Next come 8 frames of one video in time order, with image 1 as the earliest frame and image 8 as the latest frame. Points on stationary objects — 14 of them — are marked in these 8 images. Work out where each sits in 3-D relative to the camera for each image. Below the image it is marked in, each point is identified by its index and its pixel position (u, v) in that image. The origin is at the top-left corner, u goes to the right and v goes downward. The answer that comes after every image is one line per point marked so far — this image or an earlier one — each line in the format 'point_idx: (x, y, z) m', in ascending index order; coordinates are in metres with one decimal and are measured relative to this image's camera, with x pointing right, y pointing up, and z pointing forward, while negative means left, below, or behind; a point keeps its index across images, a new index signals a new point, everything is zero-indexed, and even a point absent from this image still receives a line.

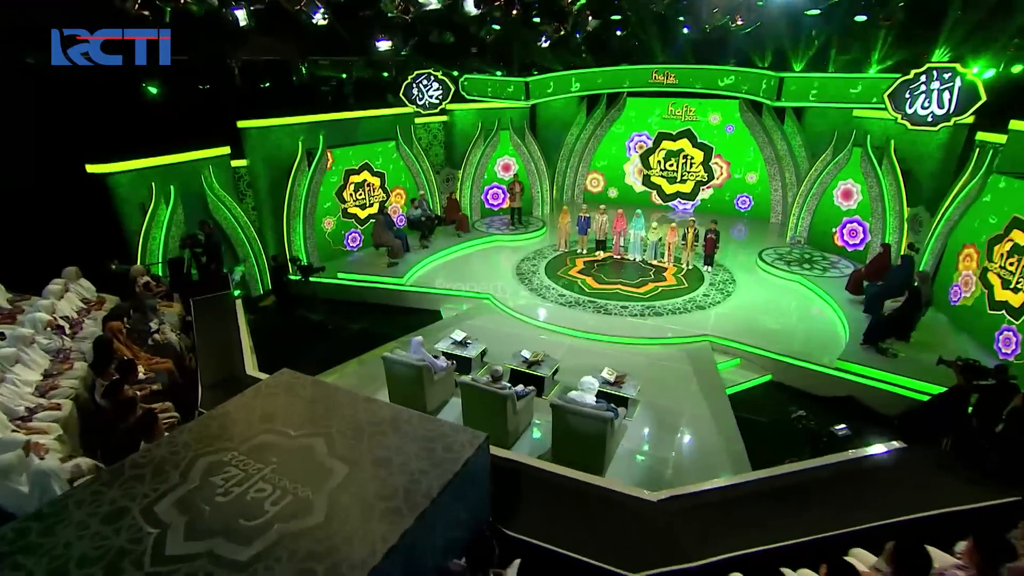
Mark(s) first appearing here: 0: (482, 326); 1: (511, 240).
0: (-0.4, -0.6, +8.1) m
1: (0.0, +1.1, +12.3) m
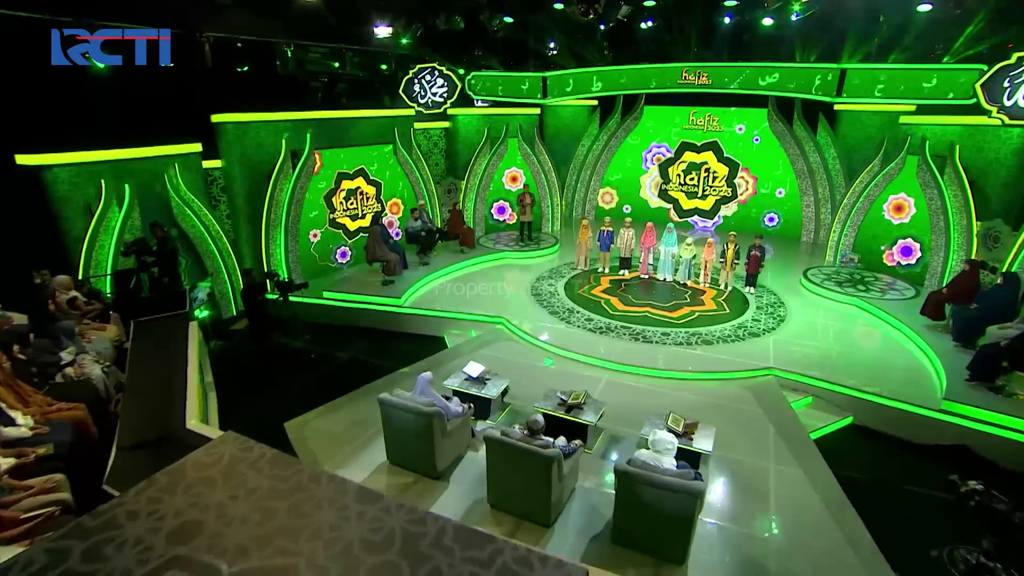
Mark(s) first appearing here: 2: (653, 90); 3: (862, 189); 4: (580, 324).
0: (-0.2, -0.9, +6.8) m
1: (+0.2, +0.7, +11.0) m
2: (+2.6, +3.7, +10.0) m
3: (+6.2, +1.8, +9.5) m
4: (+0.9, -0.5, +7.5) m
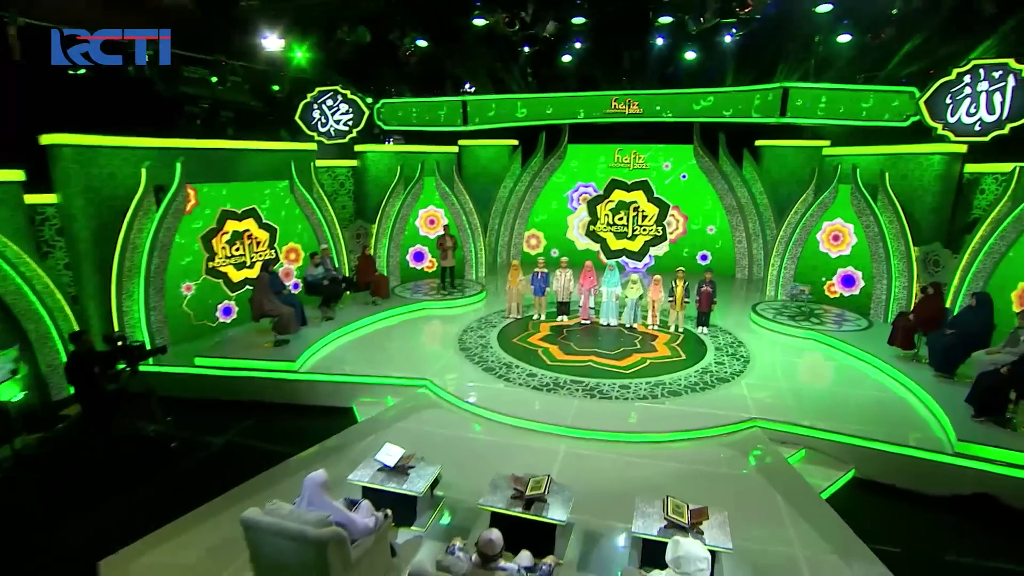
0: (-0.9, -1.4, +5.3) m
1: (-1.2, -0.3, +9.7) m
2: (+1.2, +2.9, +9.3) m
3: (+4.9, +1.2, +9.2) m
4: (+0.1, -1.1, +6.2) m
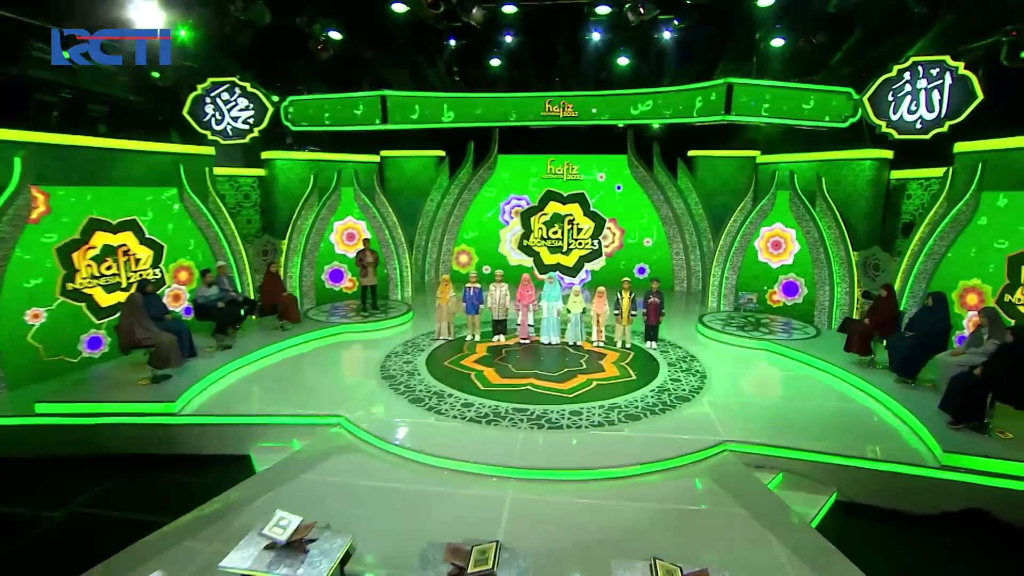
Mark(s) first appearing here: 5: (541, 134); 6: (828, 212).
0: (-1.4, -1.5, +4.2) m
1: (-2.3, -0.6, +8.6) m
2: (0.0, +2.7, +8.7) m
3: (+3.8, +1.0, +9.0) m
4: (-0.5, -1.2, +5.3) m
5: (+0.6, +3.3, +11.5) m
6: (+4.7, +1.1, +7.9) m
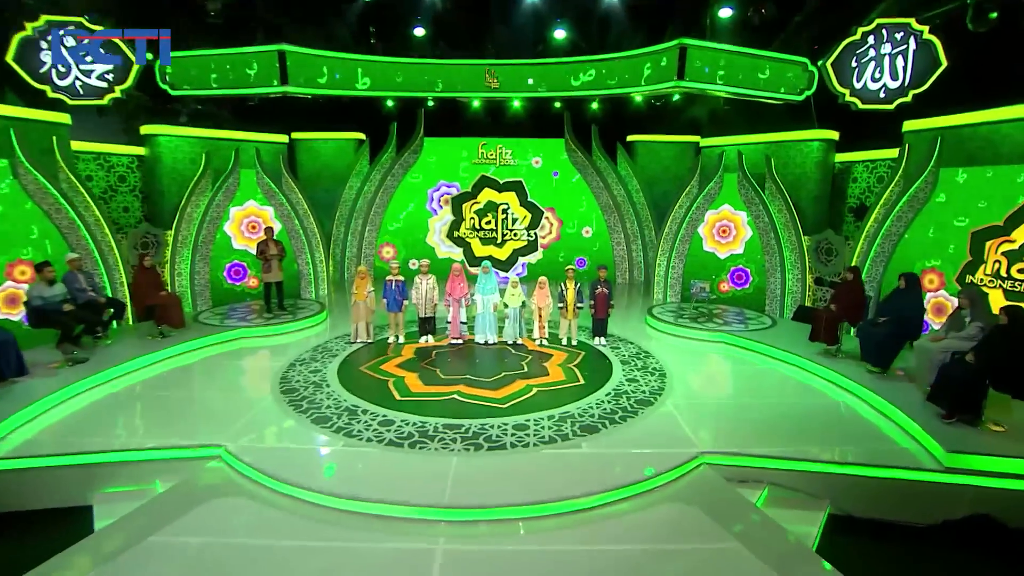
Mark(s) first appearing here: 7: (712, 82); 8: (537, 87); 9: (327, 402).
0: (-1.8, -1.4, +3.1) m
1: (-3.3, -0.6, +7.3) m
2: (-1.0, +2.8, +7.7) m
3: (+2.7, +1.1, +8.4) m
4: (-1.1, -1.1, +4.2) m
5: (-0.8, +3.4, +10.5) m
6: (+3.7, +1.3, +7.5) m
7: (+2.3, +2.3, +6.1) m
8: (+0.3, +2.9, +7.6) m
9: (-1.6, -1.0, +4.8) m
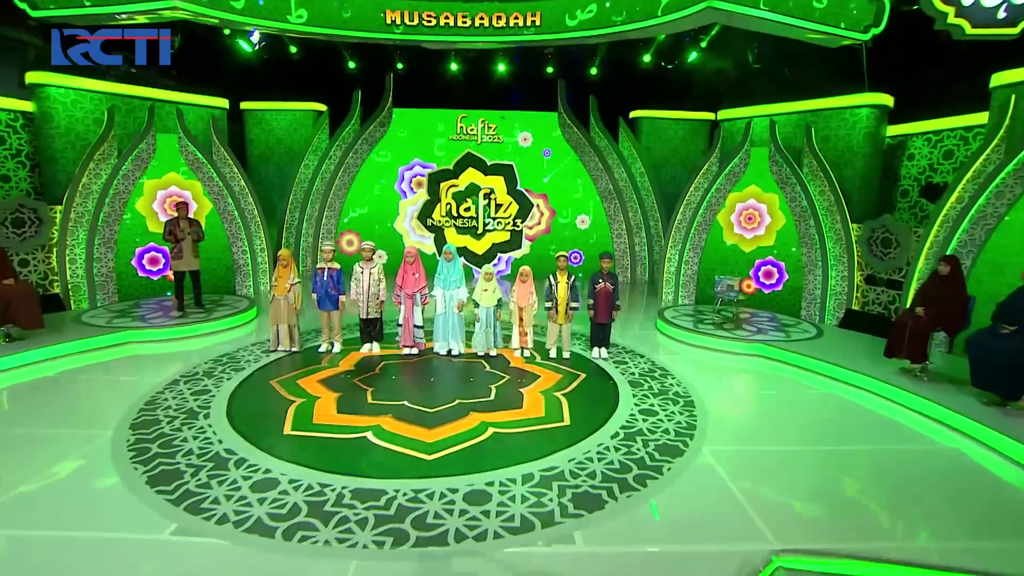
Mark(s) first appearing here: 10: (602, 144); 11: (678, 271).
0: (-2.0, -1.3, +1.4) m
1: (-3.6, -0.5, +5.6) m
2: (-1.3, +2.8, +6.1) m
3: (+2.4, +1.2, +6.9) m
4: (-1.3, -1.0, +2.6) m
5: (-1.1, +3.5, +9.0) m
6: (+3.5, +1.3, +6.0) m
7: (+2.1, +2.4, +4.6) m
8: (+0.1, +2.9, +6.0) m
9: (-1.9, -0.9, +3.2) m
10: (+1.4, +2.3, +8.6) m
11: (+2.2, +0.2, +7.2) m
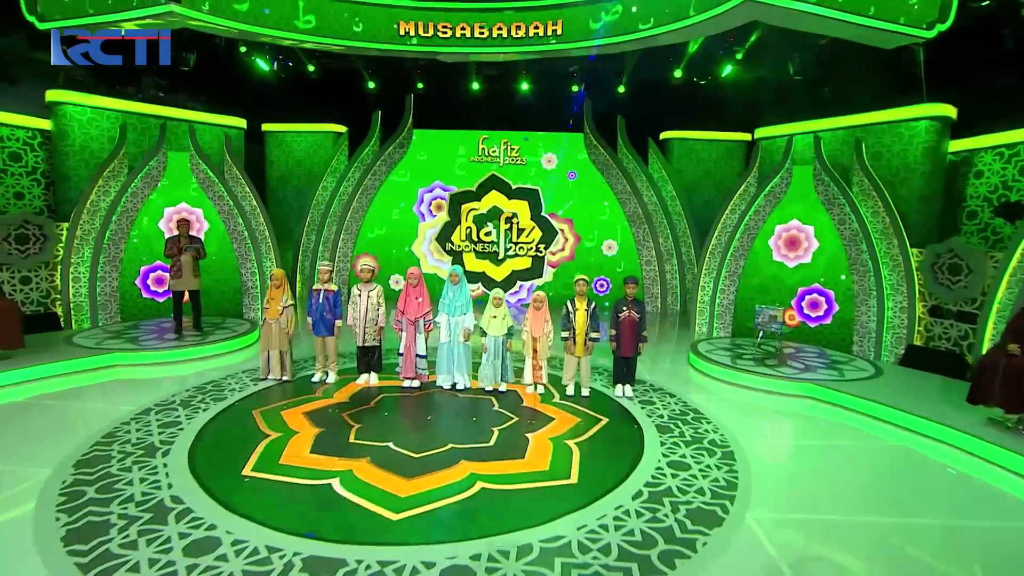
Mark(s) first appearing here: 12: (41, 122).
0: (-2.1, -1.3, +1.0) m
1: (-3.4, -0.7, +5.3) m
2: (-1.0, +2.6, +5.8) m
3: (+2.6, +0.8, +6.3) m
4: (-1.4, -1.1, +2.1) m
5: (-0.7, +3.0, +8.7) m
6: (+3.6, +1.0, +5.3) m
7: (+2.2, +2.1, +4.1) m
8: (+0.3, +2.6, +5.6) m
9: (-1.9, -1.0, +2.7) m
10: (+1.8, +1.8, +8.1) m
11: (+2.4, -0.1, +6.5) m
12: (-5.8, +2.0, +6.5) m
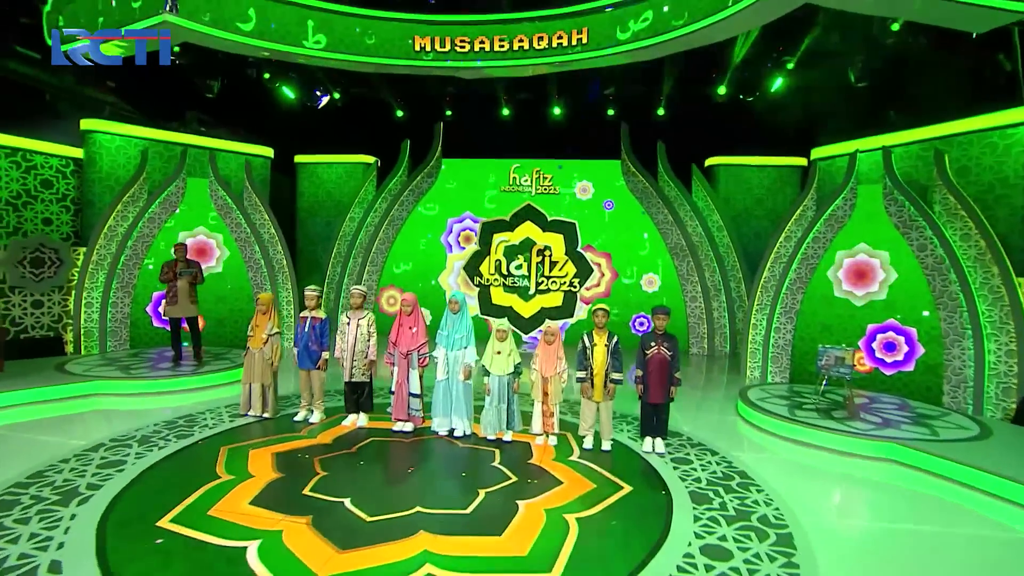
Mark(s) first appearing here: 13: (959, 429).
0: (-2.4, -1.2, +0.5) m
1: (-3.3, -0.9, +4.9) m
2: (-0.8, +2.3, +5.4) m
3: (+2.9, +0.4, +5.5) m
4: (-1.5, -1.1, +1.6) m
5: (-0.2, +2.5, +8.3) m
6: (+3.8, +0.6, +4.4) m
7: (+2.3, +1.9, +3.4) m
8: (+0.5, +2.3, +5.2) m
9: (-2.0, -1.1, +2.2) m
10: (+2.2, +1.3, +7.4) m
11: (+2.7, -0.5, +5.6) m
12: (-5.5, +1.7, +6.5) m
13: (+3.3, -1.0, +4.0) m
